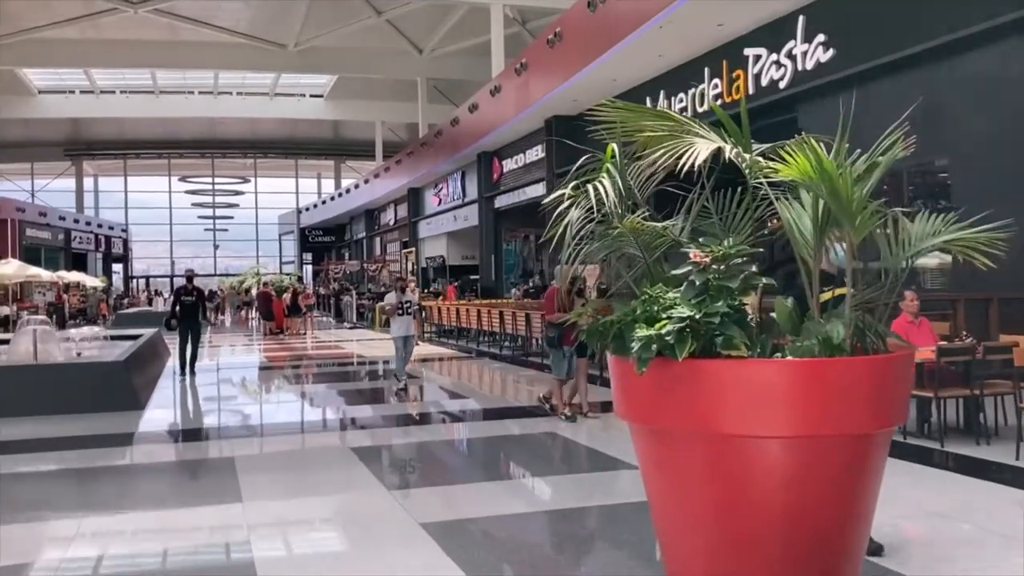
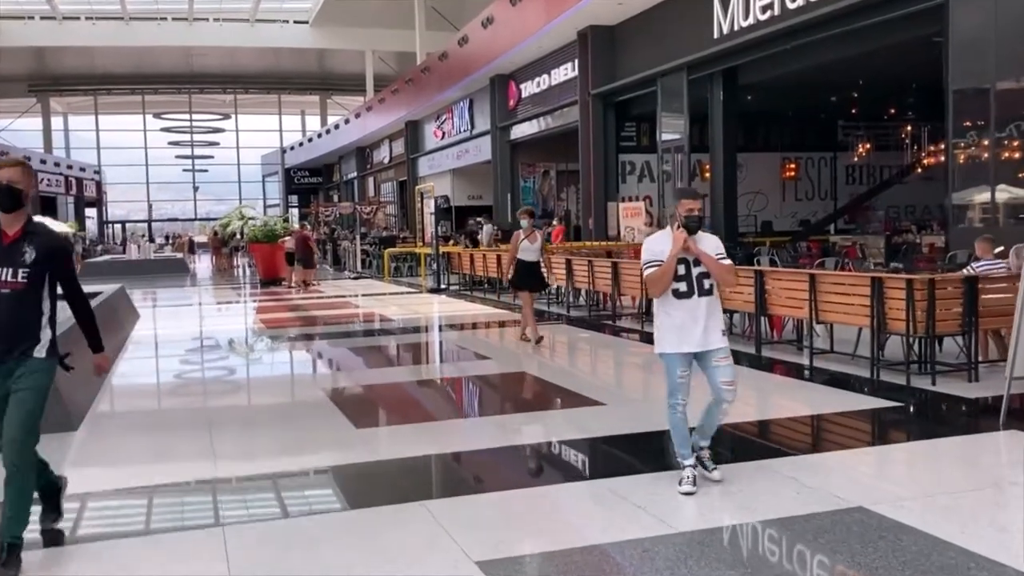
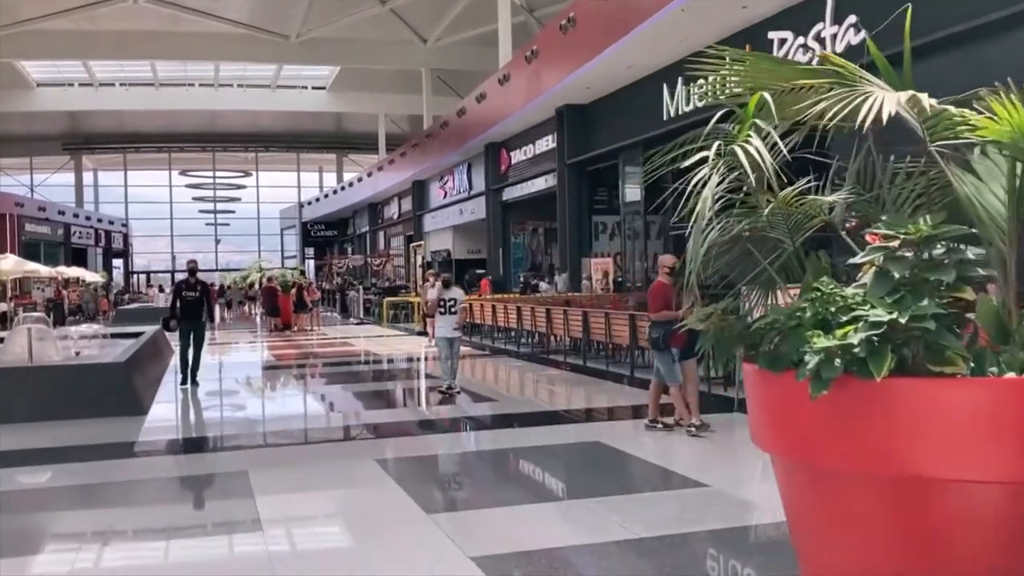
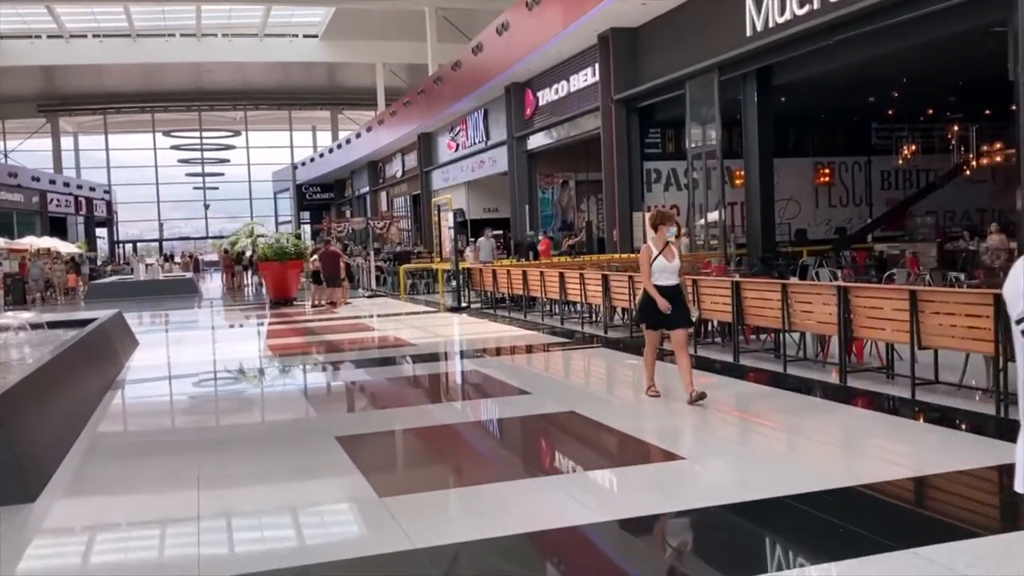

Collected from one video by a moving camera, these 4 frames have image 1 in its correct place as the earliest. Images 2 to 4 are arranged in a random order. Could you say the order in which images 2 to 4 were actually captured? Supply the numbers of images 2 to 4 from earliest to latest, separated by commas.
3, 2, 4
